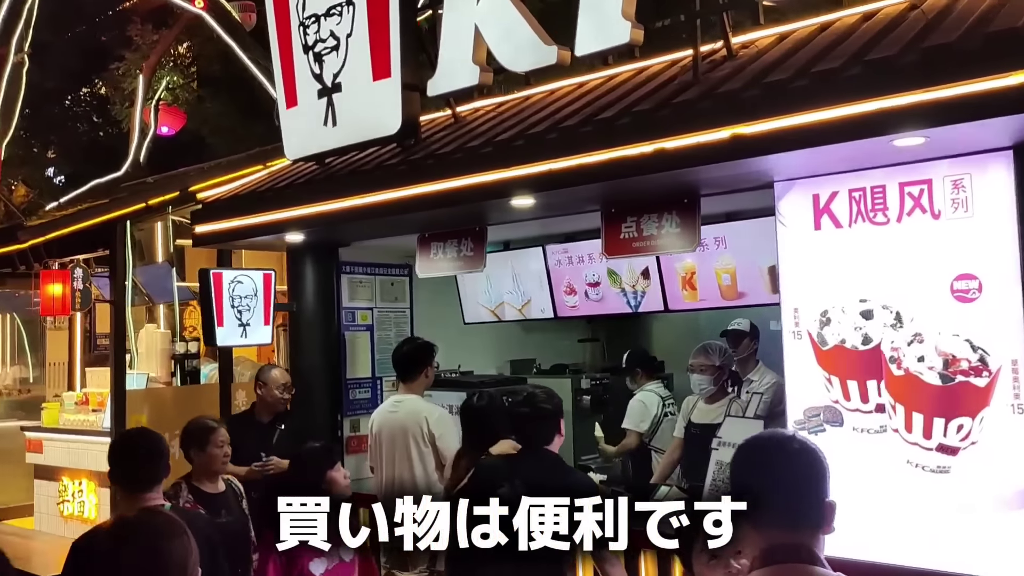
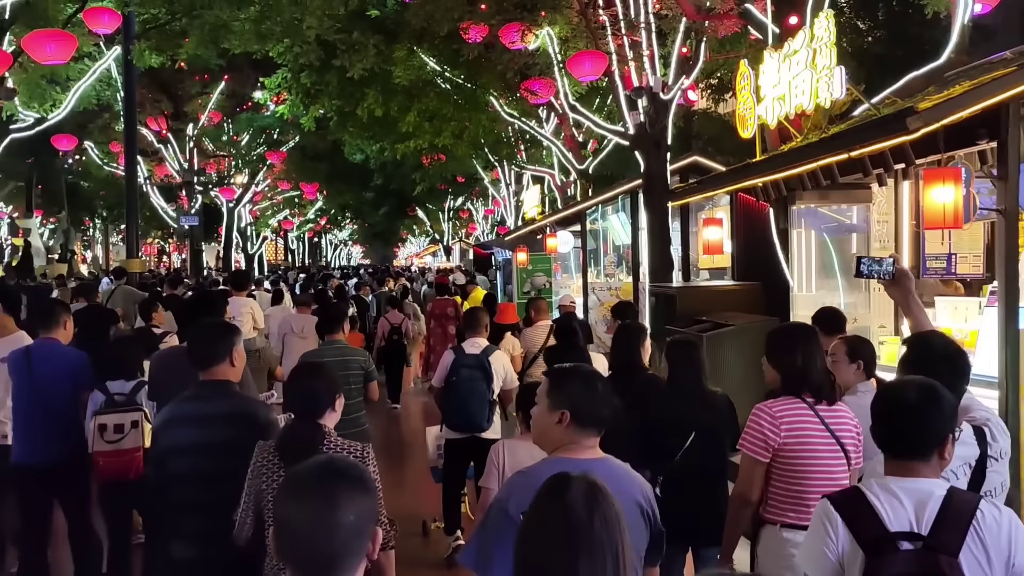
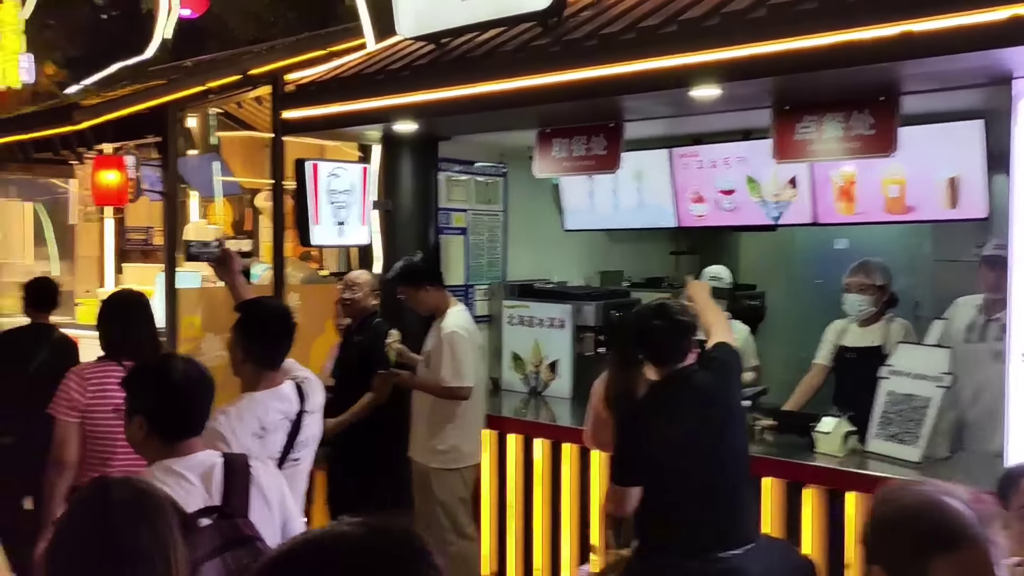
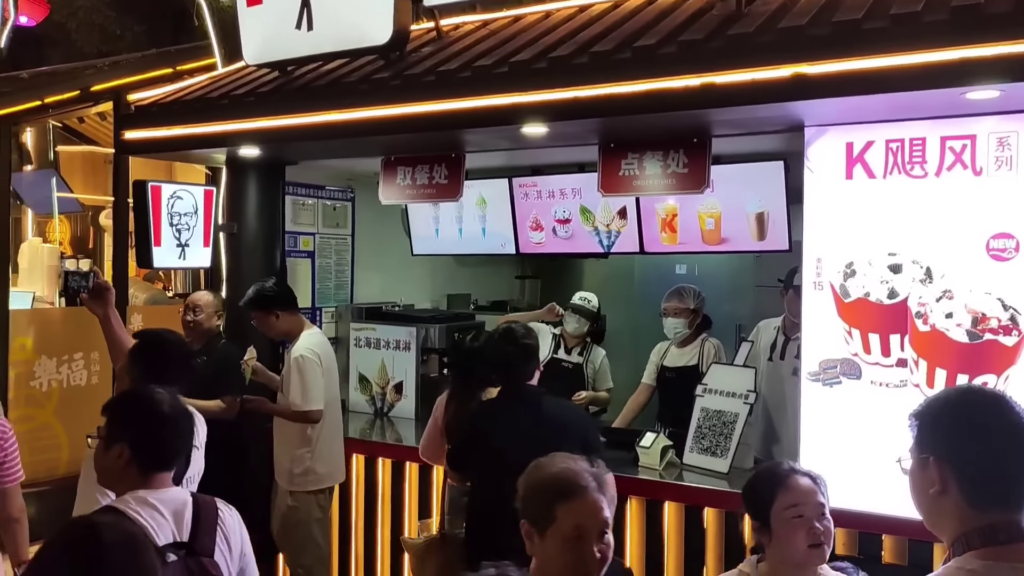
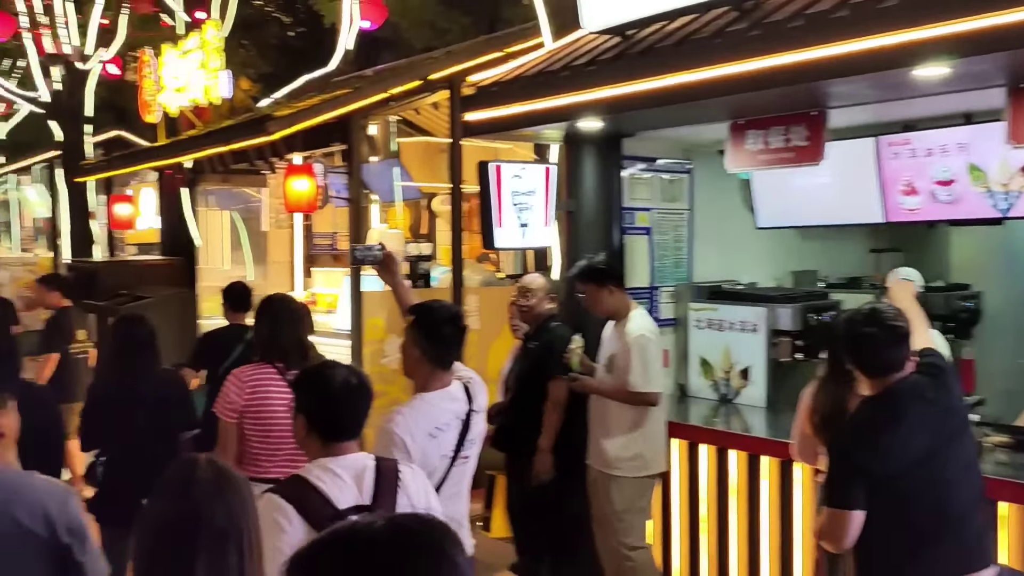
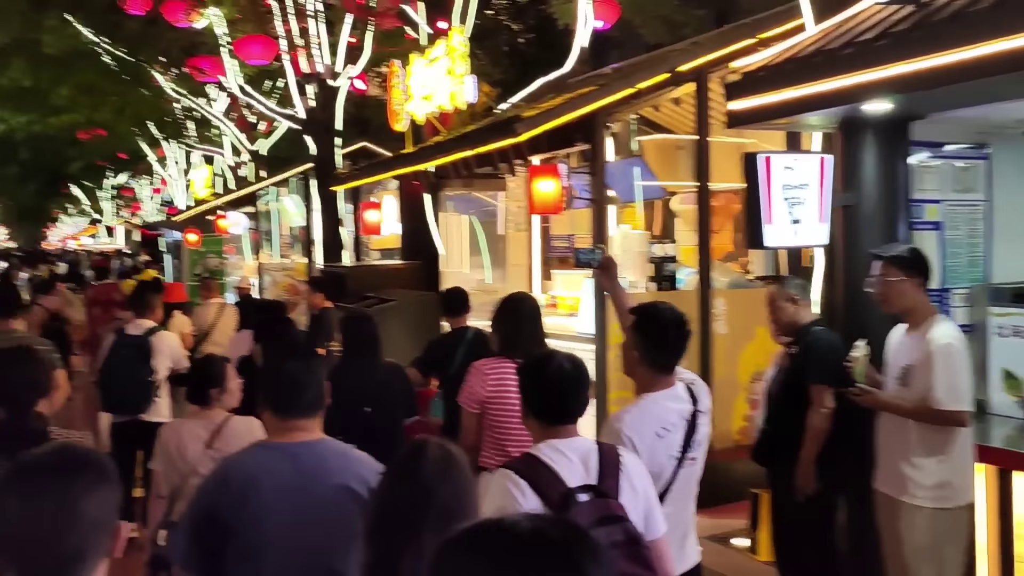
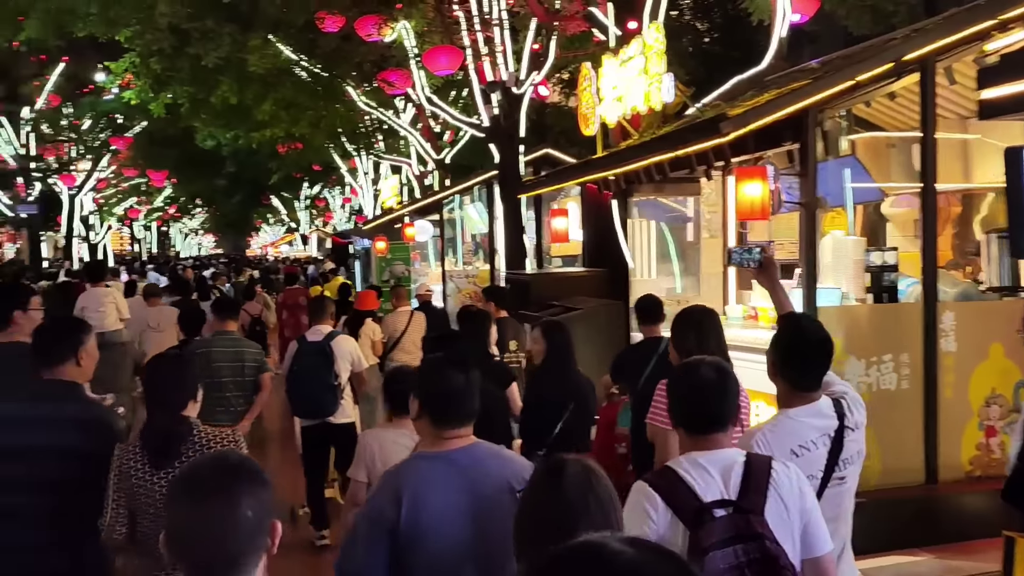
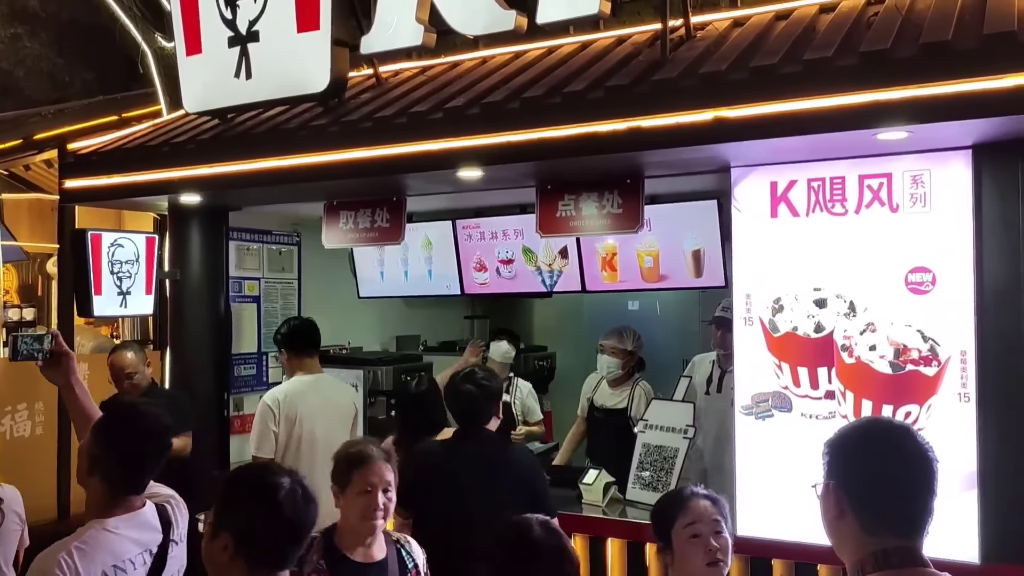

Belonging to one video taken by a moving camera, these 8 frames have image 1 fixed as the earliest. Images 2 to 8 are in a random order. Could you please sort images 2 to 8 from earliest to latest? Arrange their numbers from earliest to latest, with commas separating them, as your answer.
8, 4, 3, 5, 6, 7, 2
